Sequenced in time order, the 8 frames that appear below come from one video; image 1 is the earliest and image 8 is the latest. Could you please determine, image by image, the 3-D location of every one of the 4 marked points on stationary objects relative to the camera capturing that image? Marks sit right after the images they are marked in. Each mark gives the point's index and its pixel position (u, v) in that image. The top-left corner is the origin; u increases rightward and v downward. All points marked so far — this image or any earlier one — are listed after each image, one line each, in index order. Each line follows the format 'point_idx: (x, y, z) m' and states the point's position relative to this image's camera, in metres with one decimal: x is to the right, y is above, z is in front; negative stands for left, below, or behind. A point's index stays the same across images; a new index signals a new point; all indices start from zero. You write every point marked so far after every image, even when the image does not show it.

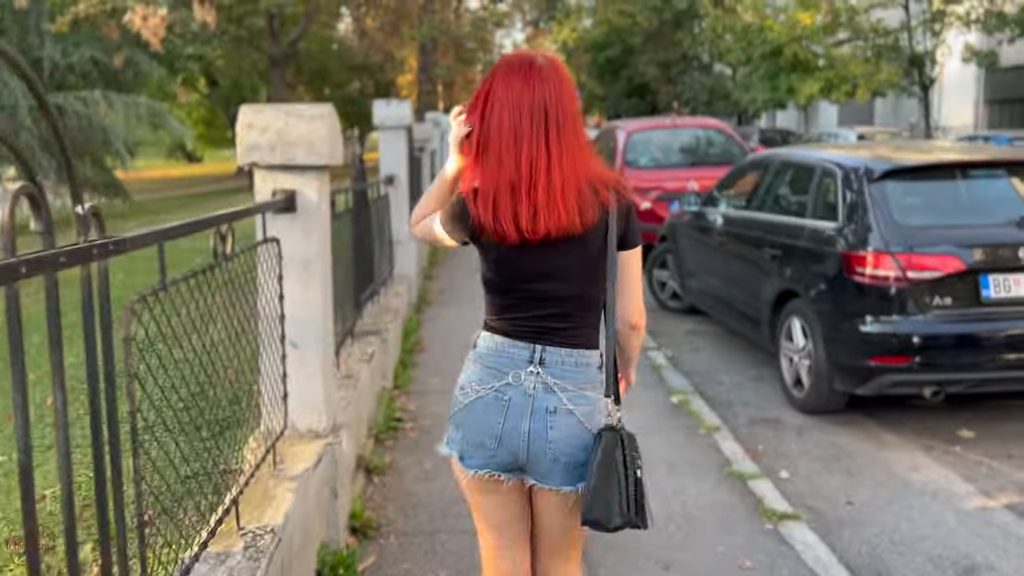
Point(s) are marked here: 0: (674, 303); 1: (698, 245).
0: (+1.6, -0.1, +8.7) m
1: (+1.7, +0.4, +8.0) m
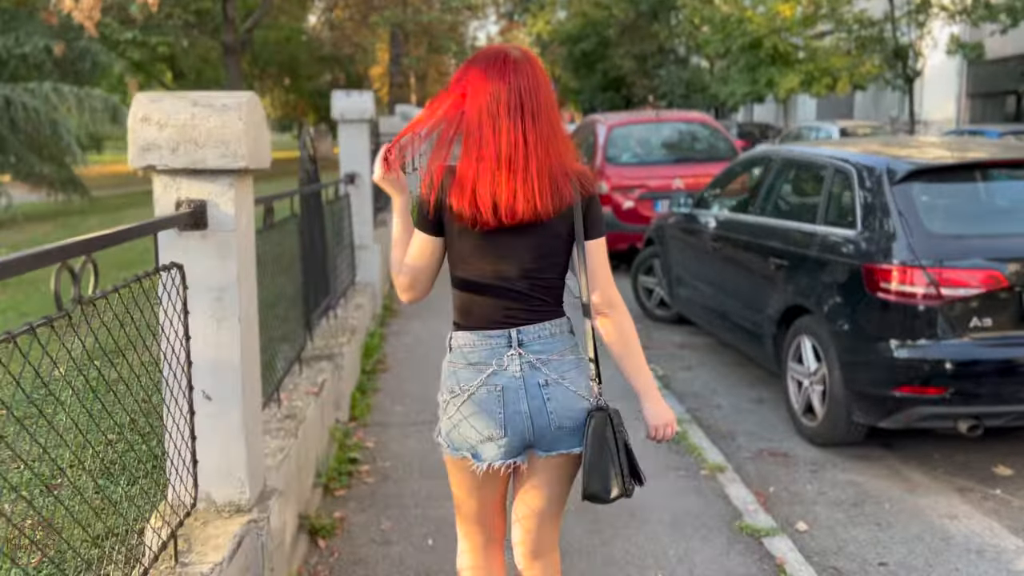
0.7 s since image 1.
0: (+1.4, -0.2, +8.0) m
1: (+1.5, +0.3, +7.3) m
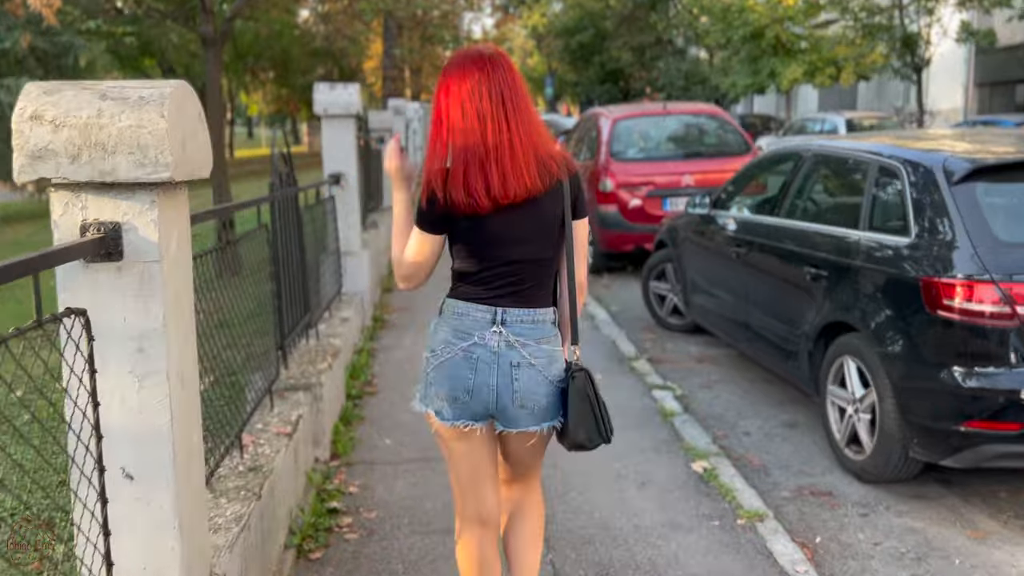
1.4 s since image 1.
0: (+1.4, -0.3, +7.4) m
1: (+1.5, +0.3, +6.7) m
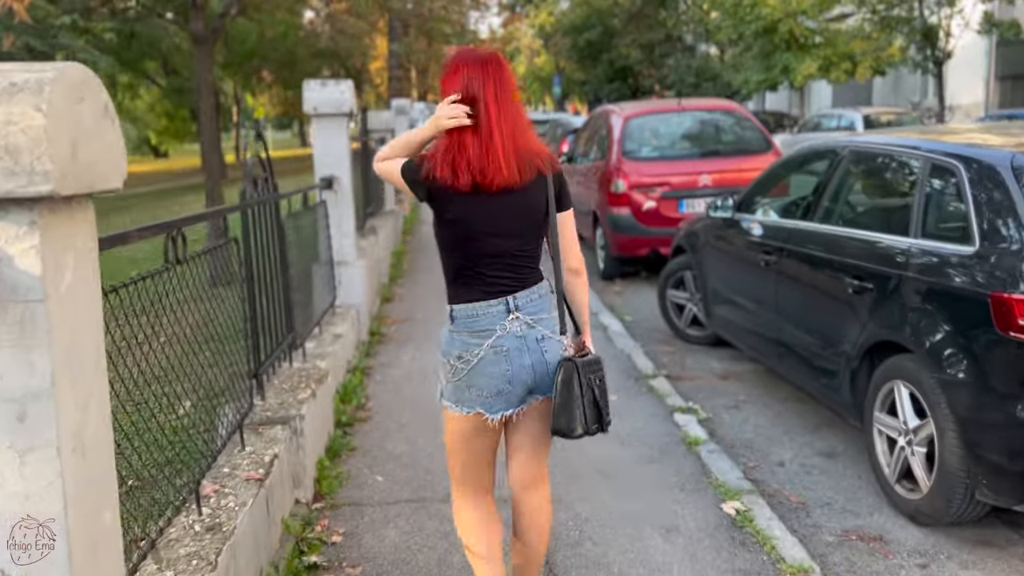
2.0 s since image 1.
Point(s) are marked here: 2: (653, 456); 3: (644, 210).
0: (+1.4, -0.3, +6.9) m
1: (+1.5, +0.2, +6.2) m
2: (+0.7, -0.9, +4.4) m
3: (+1.3, +0.8, +8.8) m
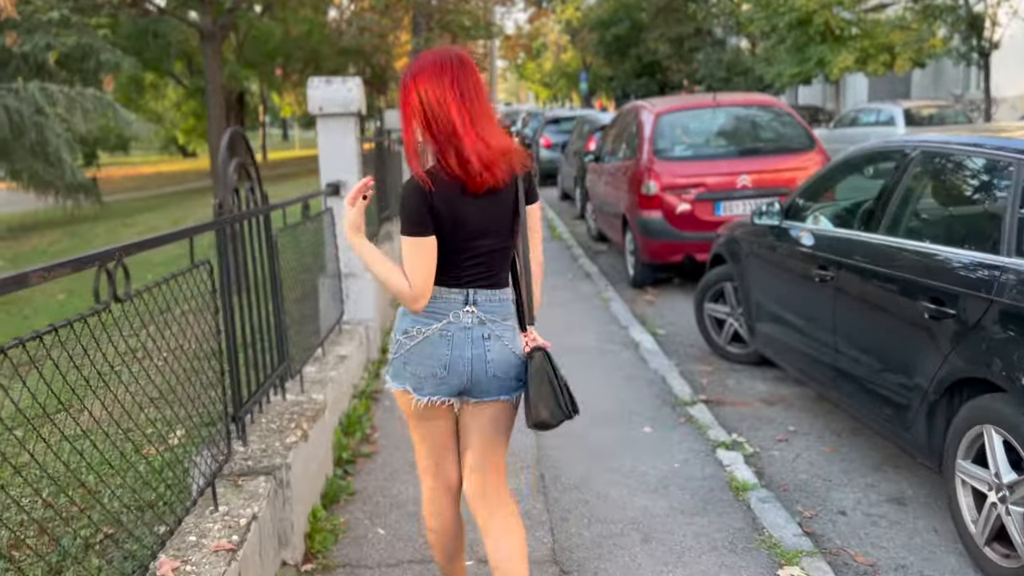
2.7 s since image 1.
0: (+1.6, -0.4, +6.3) m
1: (+1.7, +0.1, +5.6) m
2: (+0.8, -1.0, +3.9) m
3: (+1.6, +0.7, +8.2) m
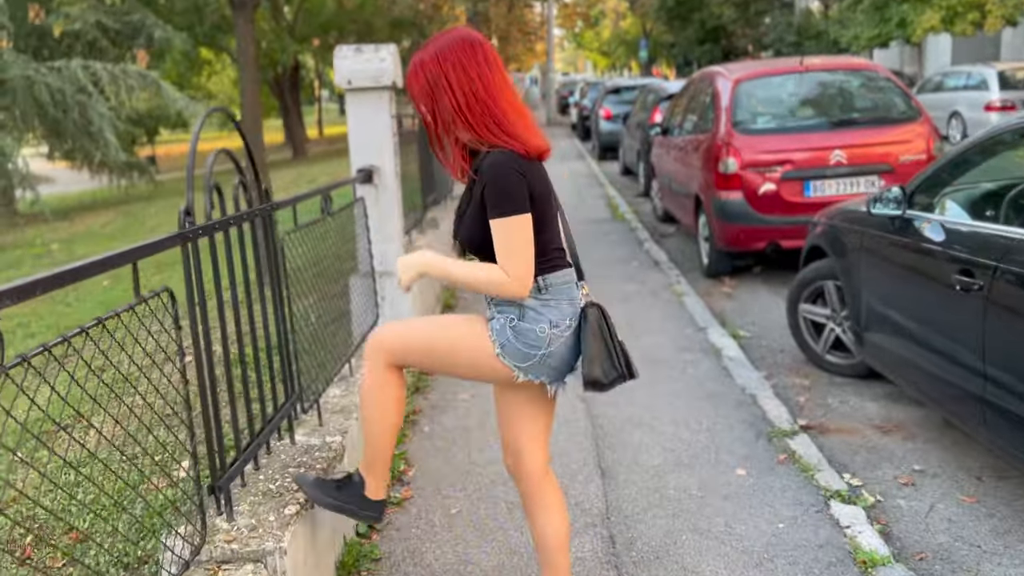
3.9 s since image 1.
0: (+2.0, -0.4, +5.3) m
1: (+2.0, +0.1, +4.6) m
2: (+1.0, -1.0, +3.0) m
3: (+2.1, +0.8, +7.2) m
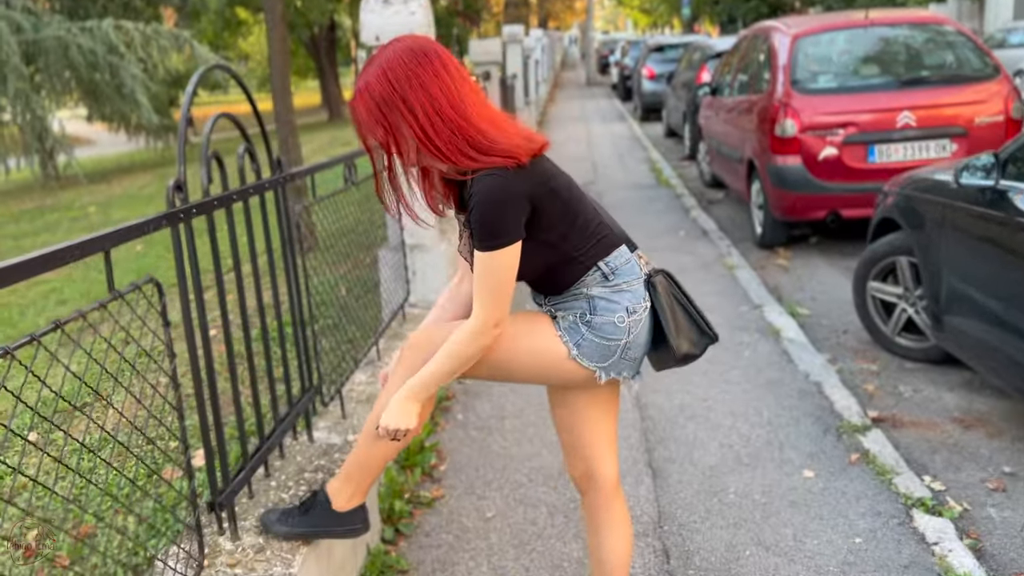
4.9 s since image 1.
0: (+2.2, -0.3, +4.8) m
1: (+2.2, +0.2, +4.1) m
2: (+1.2, -1.0, +2.6) m
3: (+2.4, +1.0, +6.7) m
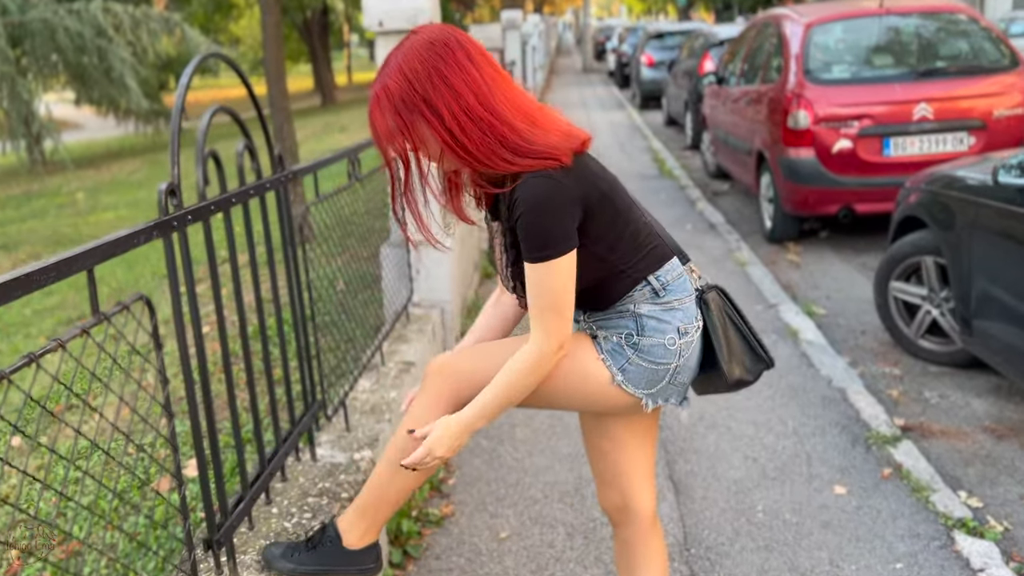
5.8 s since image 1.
0: (+2.2, -0.3, +4.7) m
1: (+2.2, +0.2, +3.9) m
2: (+1.2, -1.0, +2.4) m
3: (+2.4, +1.0, +6.5) m
